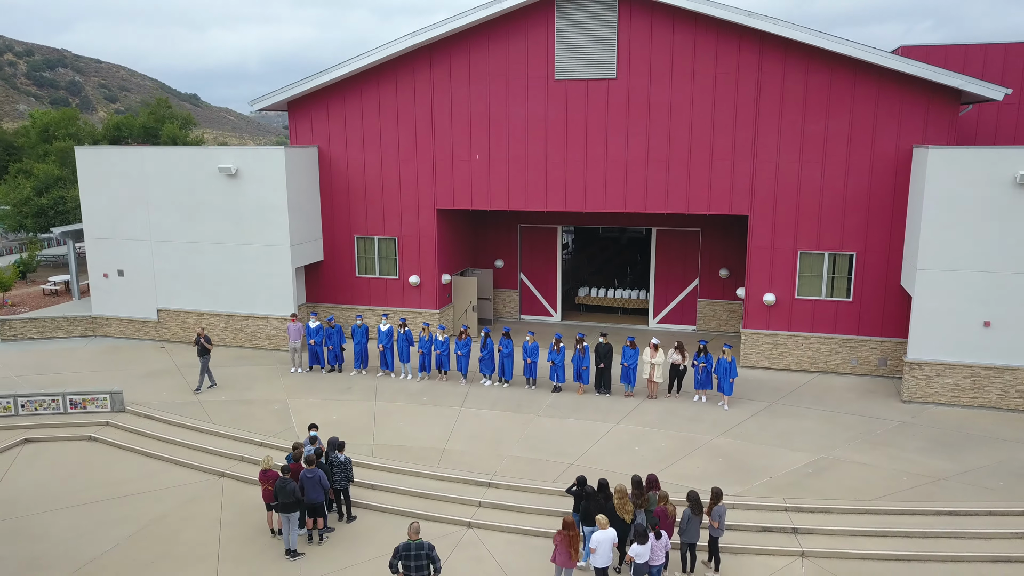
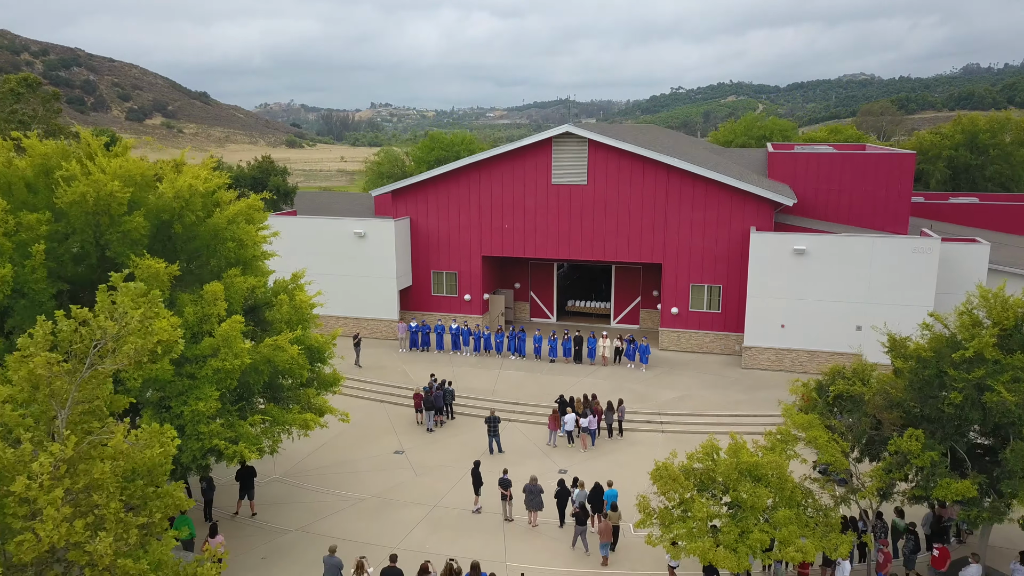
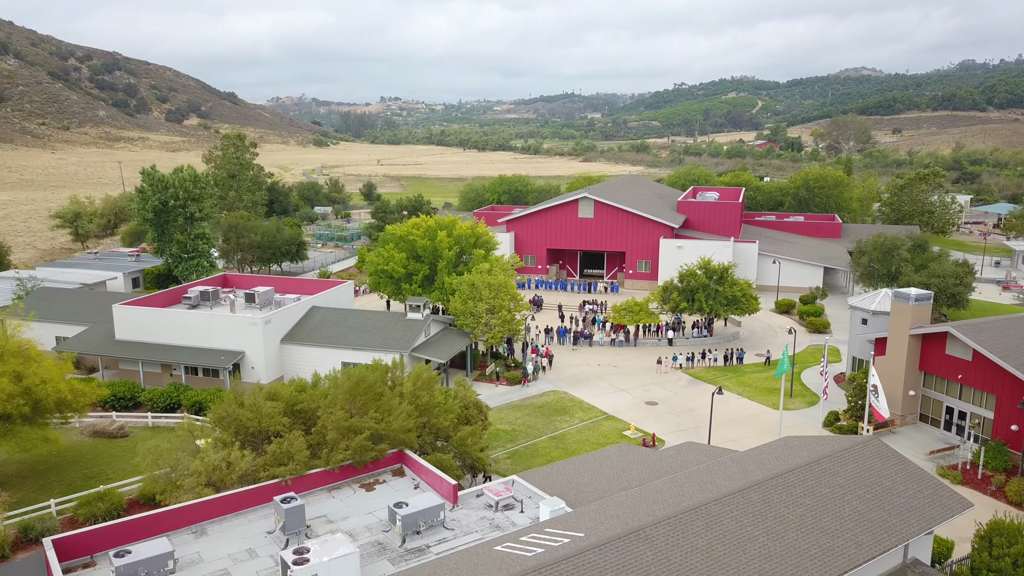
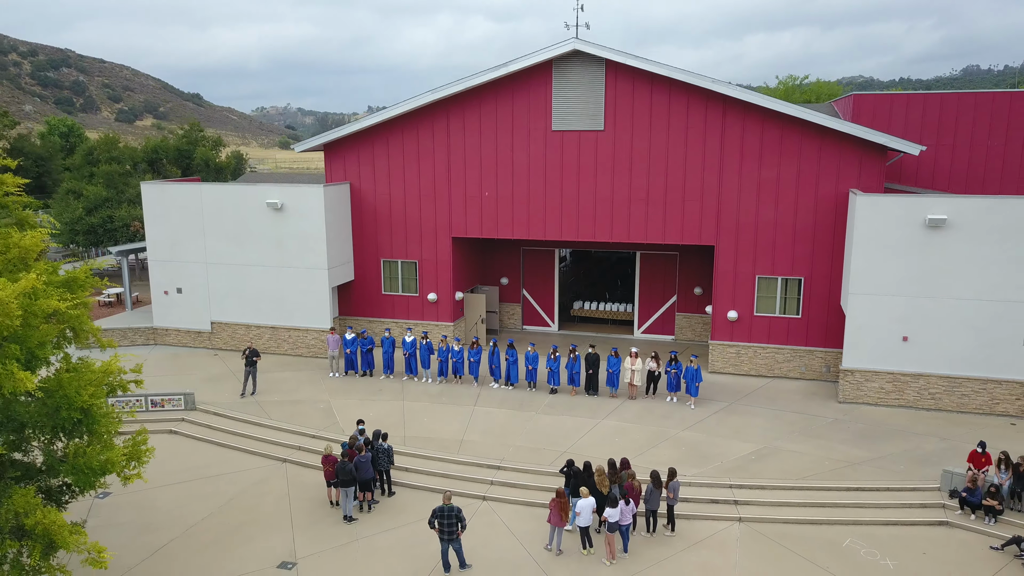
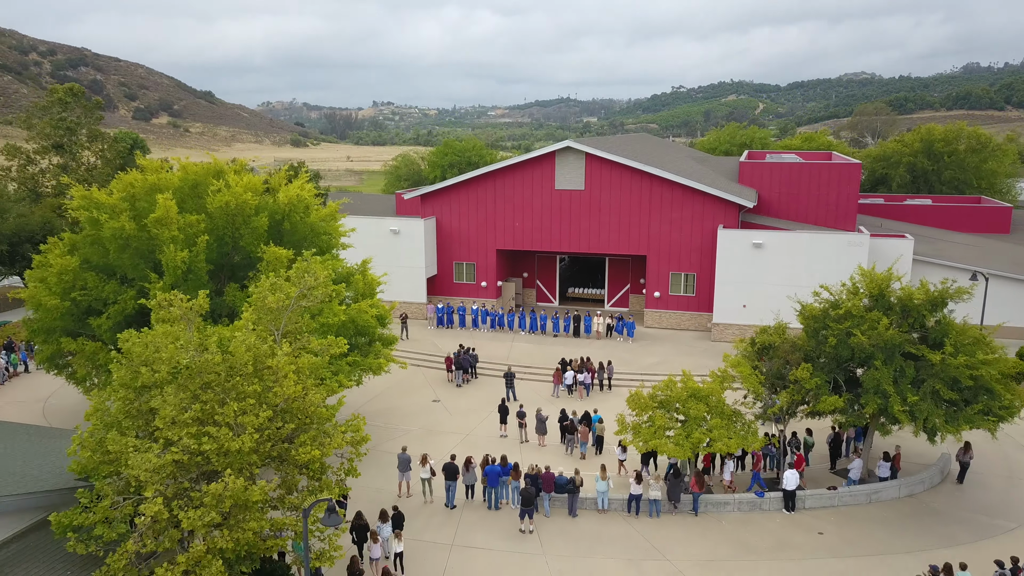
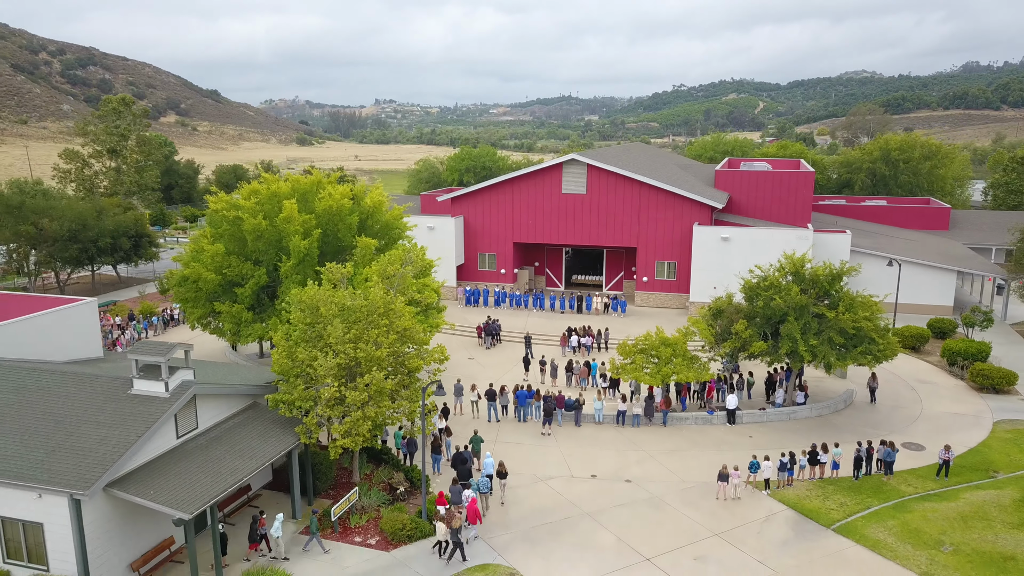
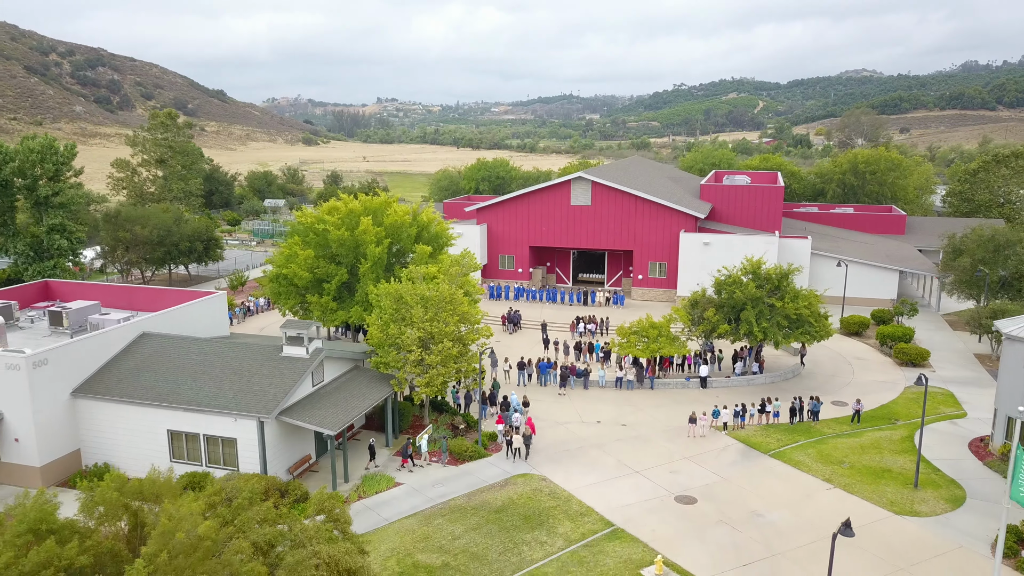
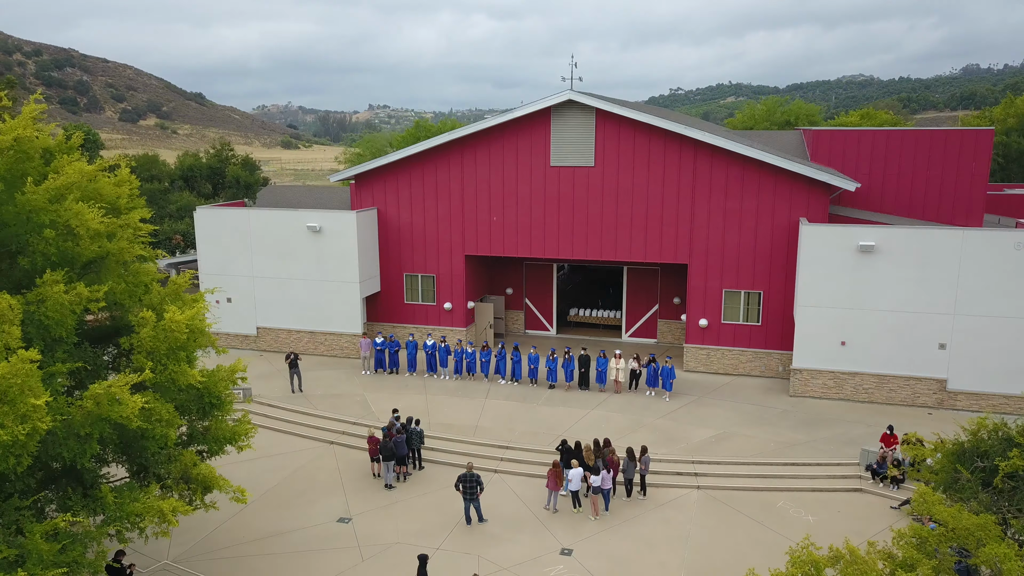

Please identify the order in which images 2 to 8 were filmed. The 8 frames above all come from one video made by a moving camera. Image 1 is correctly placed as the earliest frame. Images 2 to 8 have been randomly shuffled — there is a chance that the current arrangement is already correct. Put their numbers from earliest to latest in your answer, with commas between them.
4, 8, 2, 5, 6, 7, 3
